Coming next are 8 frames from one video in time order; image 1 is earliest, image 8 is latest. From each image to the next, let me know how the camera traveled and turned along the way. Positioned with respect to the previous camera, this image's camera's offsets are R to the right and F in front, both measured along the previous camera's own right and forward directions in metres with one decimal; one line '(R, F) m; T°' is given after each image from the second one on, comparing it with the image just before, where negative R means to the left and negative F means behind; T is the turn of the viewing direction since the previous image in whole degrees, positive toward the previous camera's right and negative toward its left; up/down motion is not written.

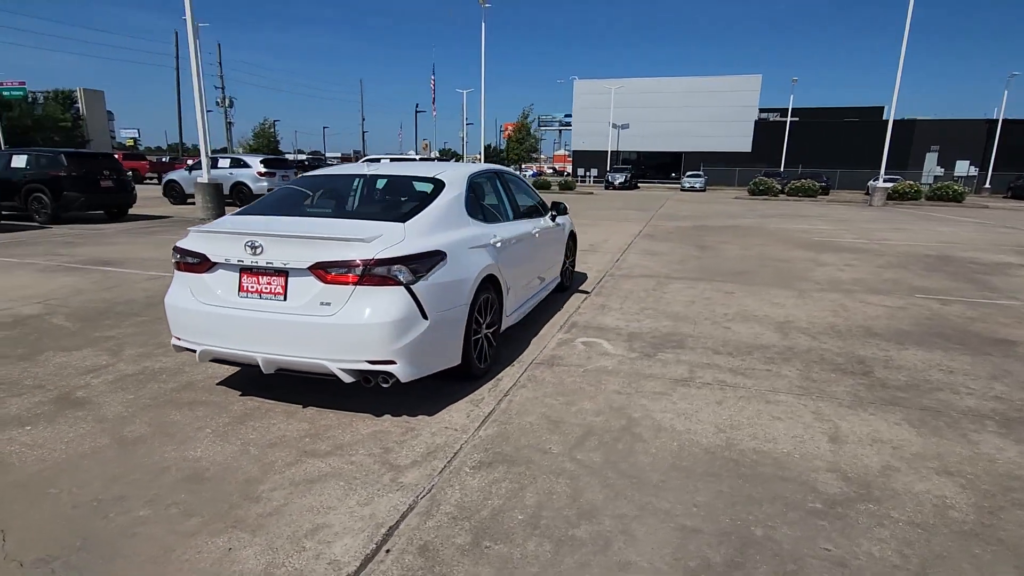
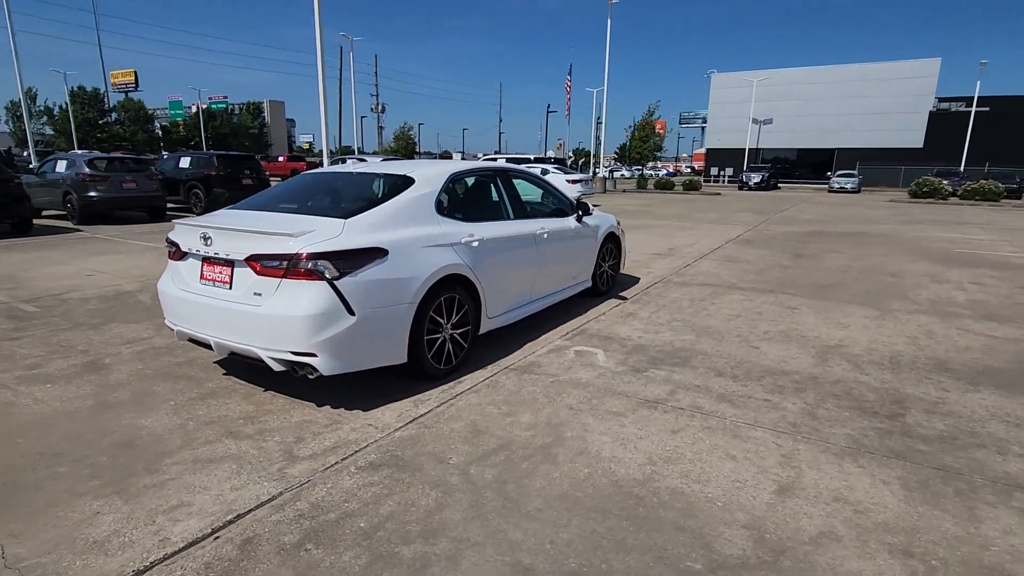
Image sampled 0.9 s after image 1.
(+1.3, +0.3) m; -14°
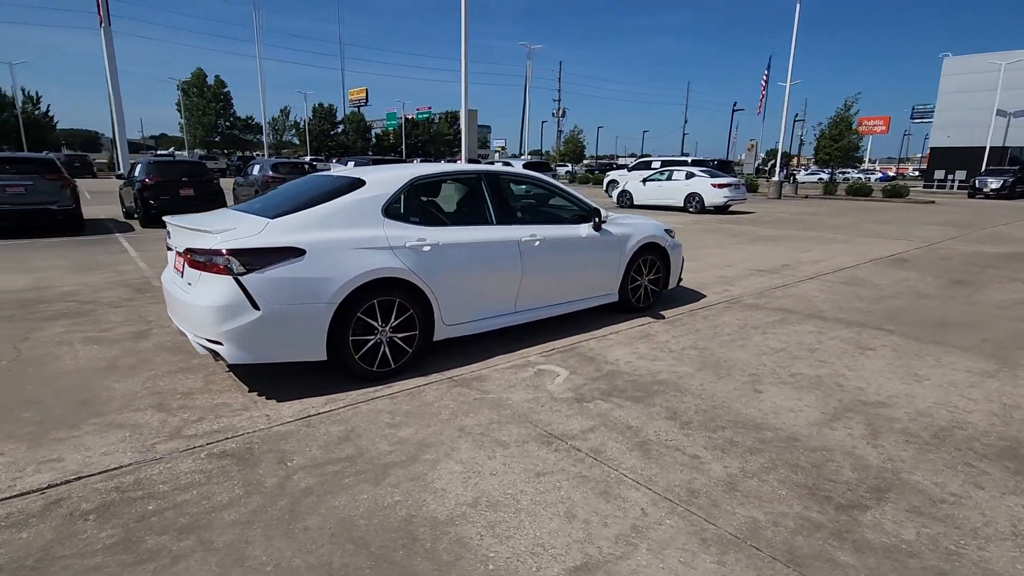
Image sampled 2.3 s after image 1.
(+1.8, +0.5) m; -19°
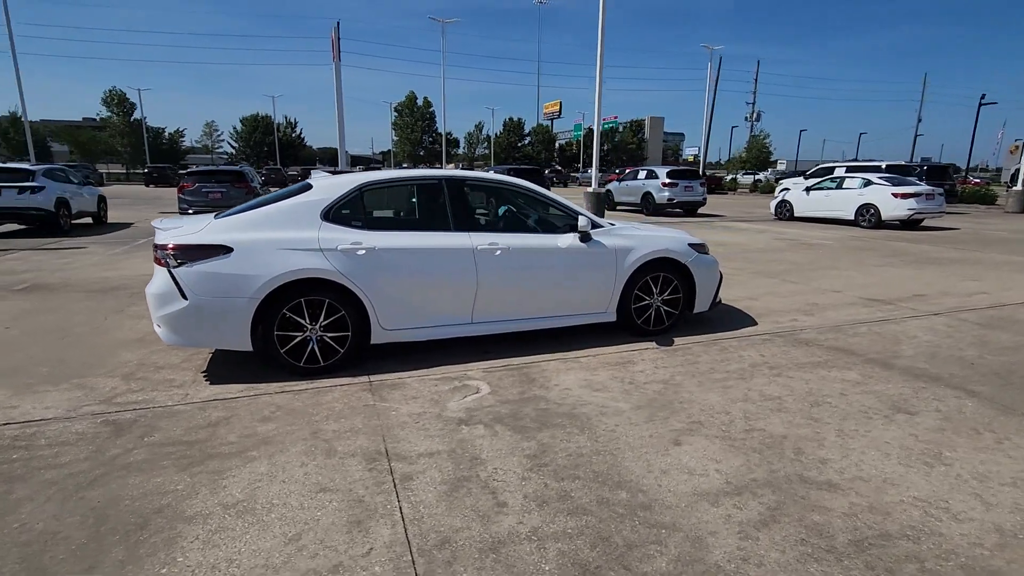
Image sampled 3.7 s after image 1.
(+2.0, +0.6) m; -19°
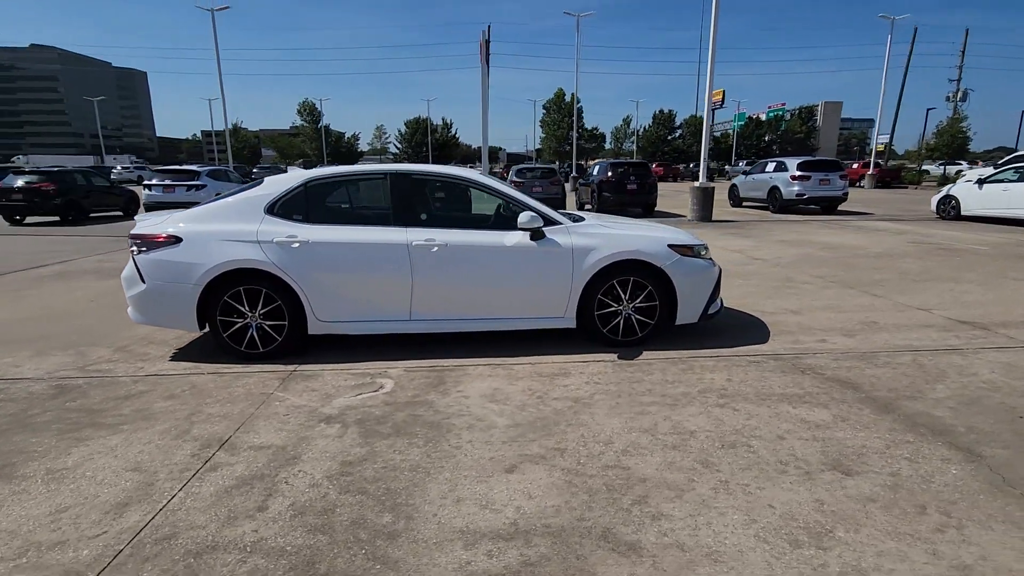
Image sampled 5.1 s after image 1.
(+1.8, +0.5) m; -16°
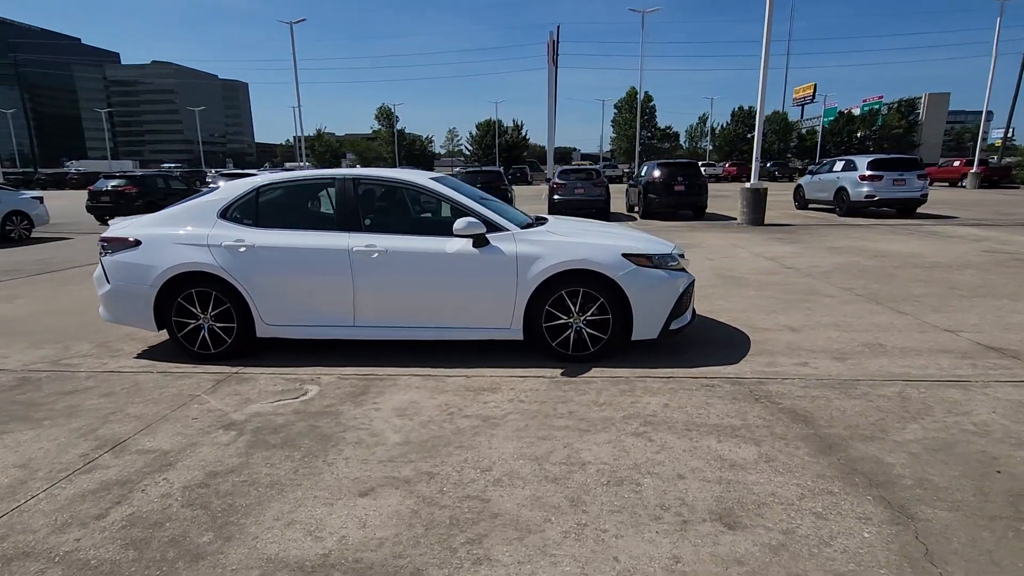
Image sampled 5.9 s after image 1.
(+1.1, +0.3) m; -8°
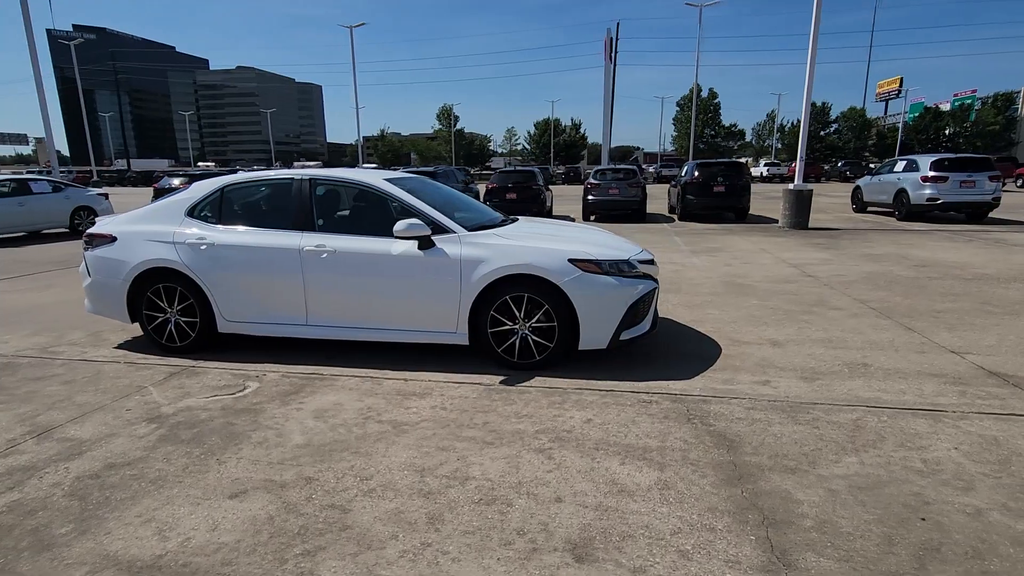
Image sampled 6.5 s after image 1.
(+0.9, +0.2) m; -6°
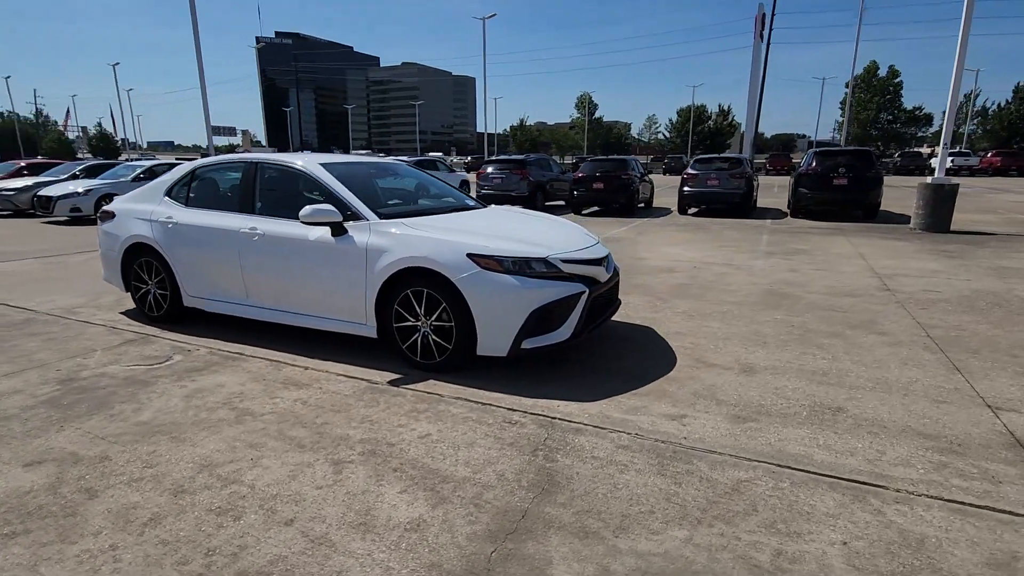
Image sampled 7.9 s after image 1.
(+1.7, +0.6) m; -14°
